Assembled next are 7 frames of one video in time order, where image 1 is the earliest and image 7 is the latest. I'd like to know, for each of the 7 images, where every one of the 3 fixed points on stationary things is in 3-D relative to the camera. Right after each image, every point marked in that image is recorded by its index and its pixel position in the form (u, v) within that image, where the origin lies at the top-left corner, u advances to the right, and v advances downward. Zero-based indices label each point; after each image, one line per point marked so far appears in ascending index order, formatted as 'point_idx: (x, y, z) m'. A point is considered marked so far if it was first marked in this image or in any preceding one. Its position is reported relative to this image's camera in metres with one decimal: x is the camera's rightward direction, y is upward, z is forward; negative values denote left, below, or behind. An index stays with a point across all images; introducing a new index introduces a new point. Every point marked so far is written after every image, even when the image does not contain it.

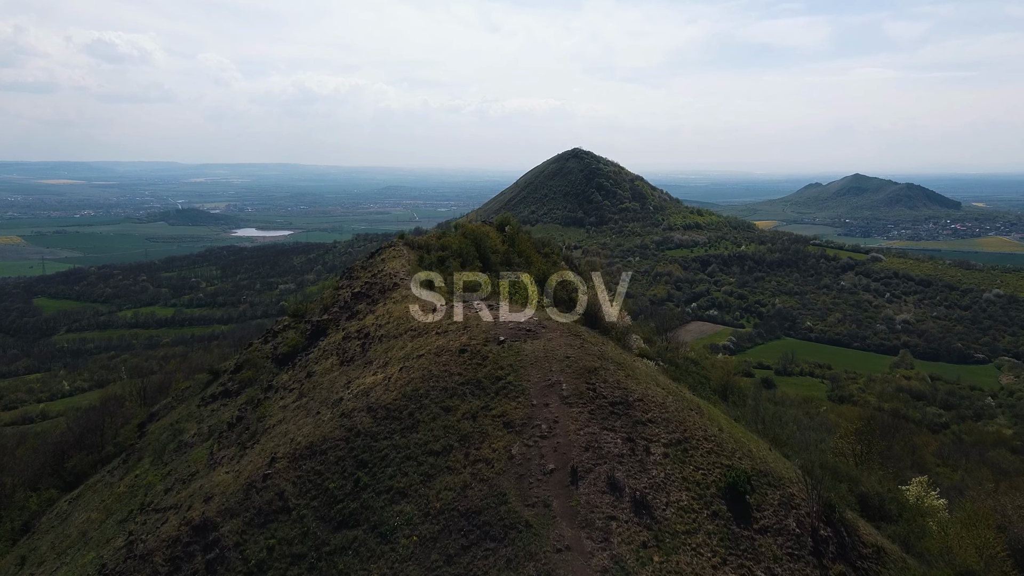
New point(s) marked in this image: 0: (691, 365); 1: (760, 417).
0: (+6.8, -3.0, +19.5) m
1: (+7.4, -3.9, +15.2) m
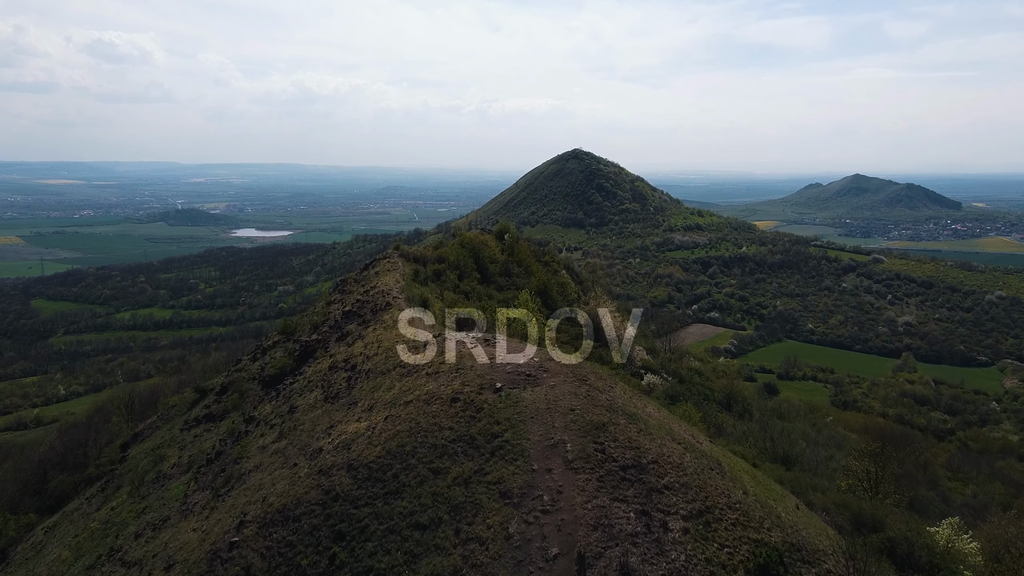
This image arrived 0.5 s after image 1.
0: (+6.8, -3.3, +19.1) m
1: (+7.4, -4.2, +14.7) m
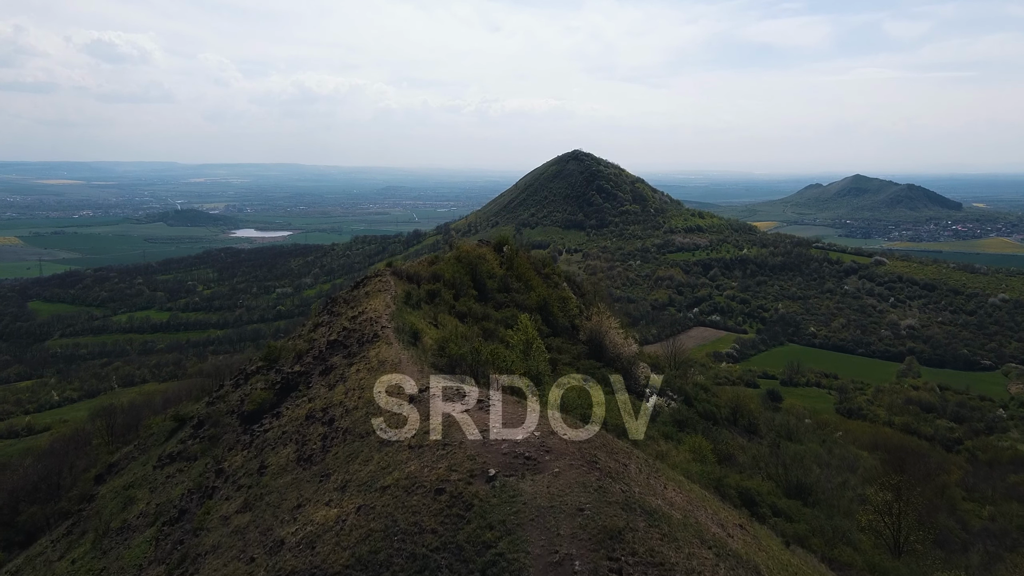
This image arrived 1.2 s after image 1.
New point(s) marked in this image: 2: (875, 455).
0: (+6.8, -3.7, +18.4) m
1: (+7.3, -4.7, +14.1) m
2: (+12.8, -6.0, +18.3) m
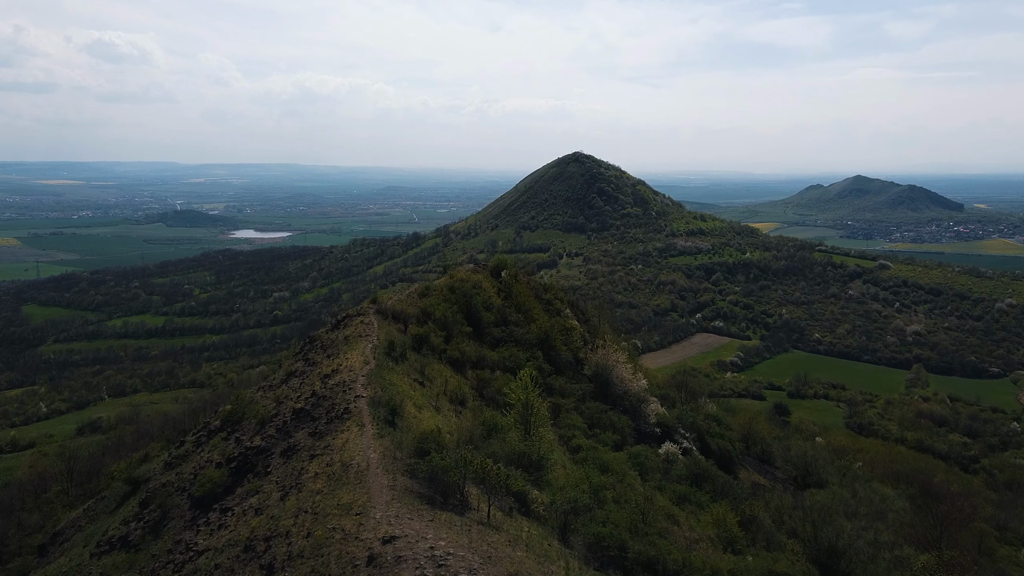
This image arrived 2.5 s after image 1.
0: (+6.7, -4.5, +17.2) m
1: (+7.3, -5.5, +12.8) m
2: (+12.8, -6.8, +17.1) m
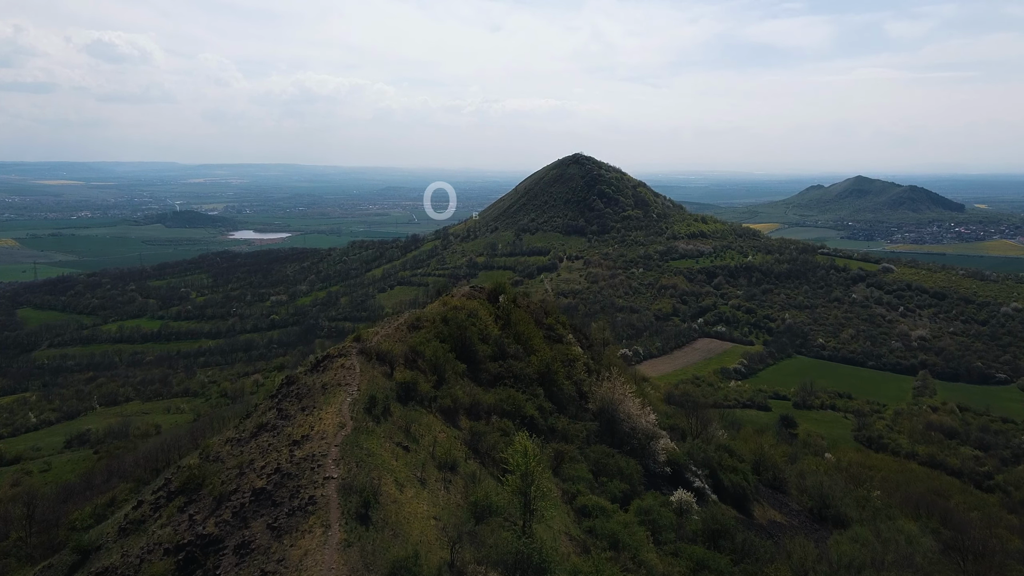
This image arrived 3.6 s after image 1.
0: (+6.7, -5.2, +16.2) m
1: (+7.3, -6.2, +11.8) m
2: (+12.7, -7.5, +16.1) m
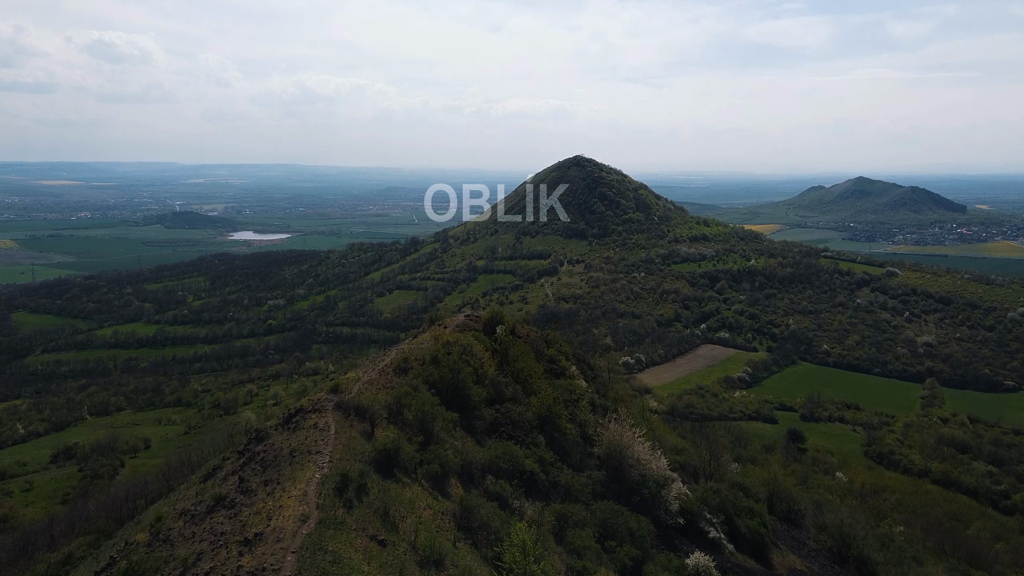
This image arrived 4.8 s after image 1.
0: (+6.6, -5.9, +15.0) m
1: (+7.2, -6.9, +10.7) m
2: (+12.7, -8.2, +14.9) m
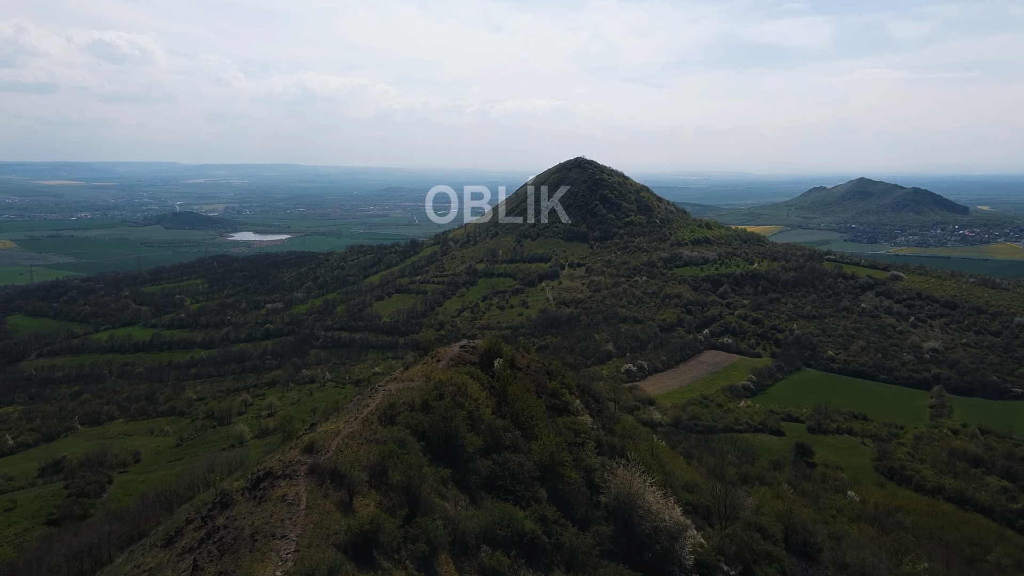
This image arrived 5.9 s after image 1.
0: (+6.6, -6.6, +14.0) m
1: (+7.2, -7.6, +9.7) m
2: (+12.7, -8.9, +13.9) m
